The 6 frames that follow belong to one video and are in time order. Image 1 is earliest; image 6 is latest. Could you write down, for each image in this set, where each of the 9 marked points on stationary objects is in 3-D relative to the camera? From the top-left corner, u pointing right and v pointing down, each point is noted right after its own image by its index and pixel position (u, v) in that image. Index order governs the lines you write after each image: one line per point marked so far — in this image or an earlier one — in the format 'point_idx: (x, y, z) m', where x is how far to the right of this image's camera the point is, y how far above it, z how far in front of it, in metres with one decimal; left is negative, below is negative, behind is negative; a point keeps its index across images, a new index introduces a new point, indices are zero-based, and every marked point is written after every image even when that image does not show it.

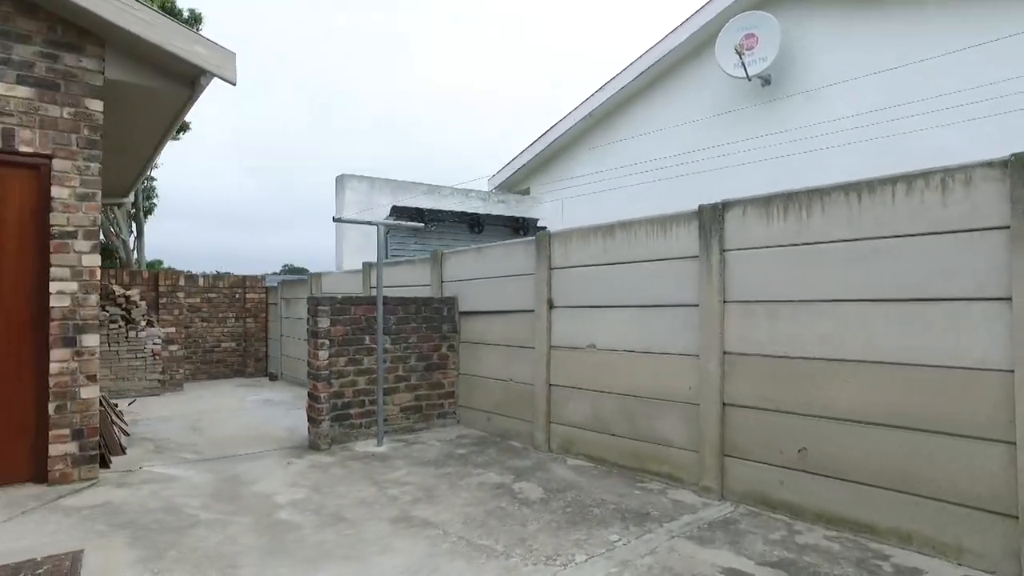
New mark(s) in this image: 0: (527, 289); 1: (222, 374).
0: (+0.1, 0.0, +5.3) m
1: (-4.7, -1.4, +10.4) m
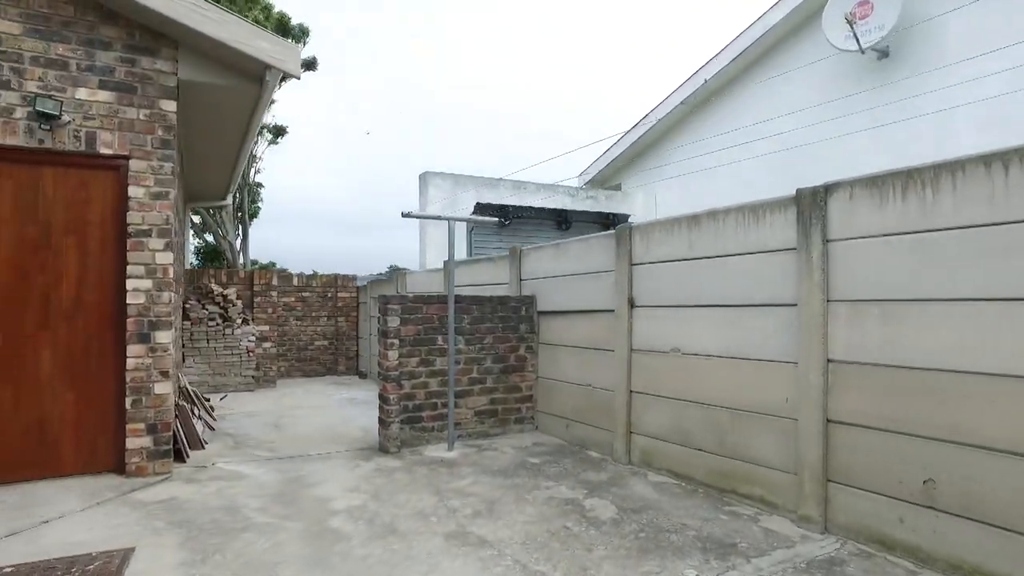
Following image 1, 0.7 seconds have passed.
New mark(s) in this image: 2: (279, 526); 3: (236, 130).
0: (+0.7, 0.0, +4.9) m
1: (-3.3, -1.4, +10.7) m
2: (-1.3, -1.3, +3.4) m
3: (-2.4, +1.4, +5.5) m
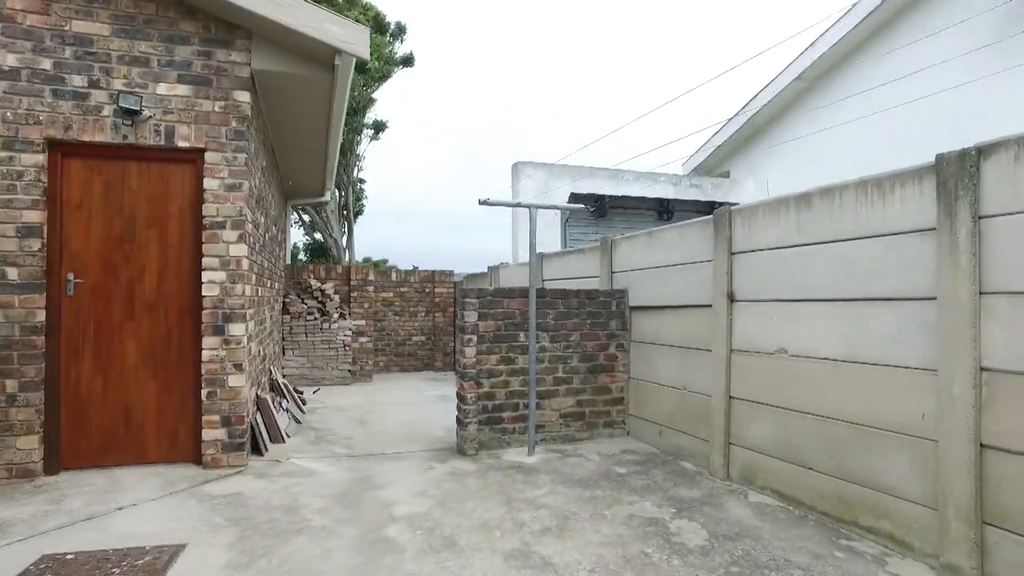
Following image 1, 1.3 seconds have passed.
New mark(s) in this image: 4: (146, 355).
0: (+1.3, +0.1, +4.4) m
1: (-1.7, -1.3, +10.7) m
2: (-0.9, -1.2, +3.2) m
3: (-1.6, +1.5, +5.5) m
4: (-2.4, -0.4, +4.2) m
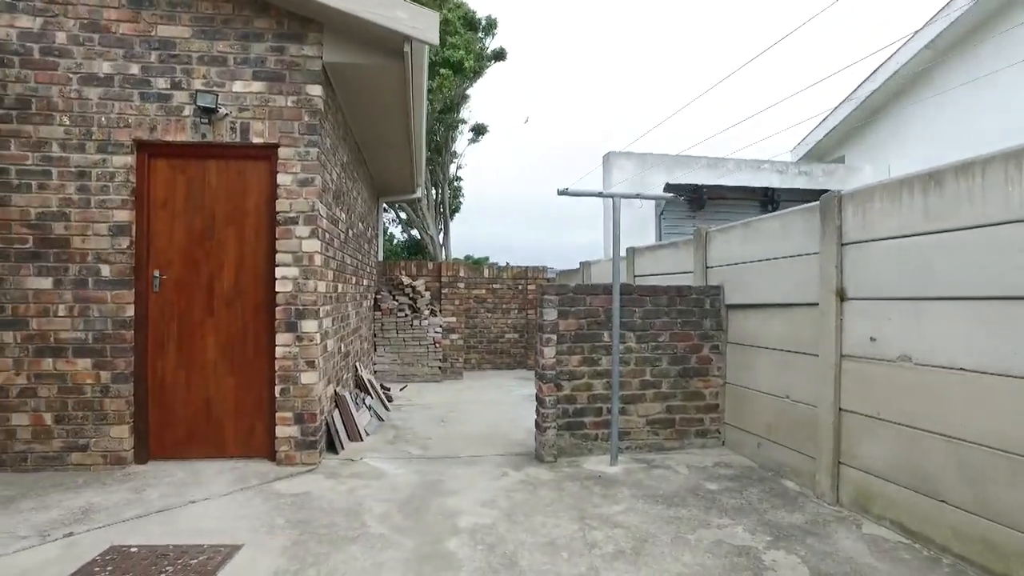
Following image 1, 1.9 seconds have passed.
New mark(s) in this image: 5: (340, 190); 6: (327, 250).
0: (+1.8, +0.1, +3.8) m
1: (-0.1, -1.3, +10.6) m
2: (-0.6, -1.2, +3.1) m
3: (-1.0, +1.5, +5.4) m
4: (-1.9, -0.4, +4.2) m
5: (-1.4, +0.8, +5.3) m
6: (-1.4, +0.3, +4.7) m
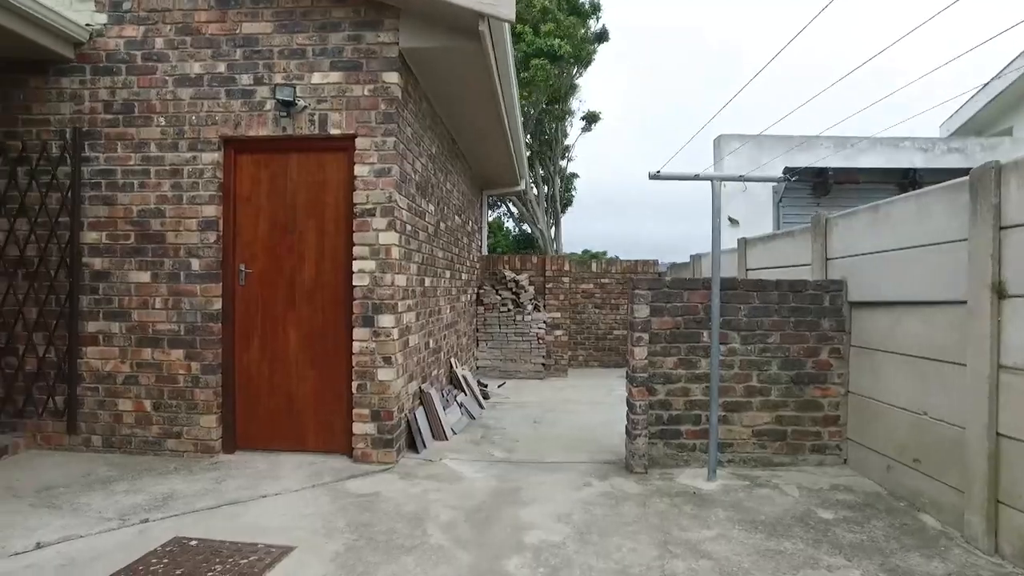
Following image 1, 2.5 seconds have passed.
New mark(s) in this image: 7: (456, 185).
0: (+2.2, +0.1, +3.1) m
1: (+1.6, -1.2, +10.1) m
2: (-0.3, -1.2, +2.8) m
3: (-0.2, +1.6, +5.2) m
4: (-1.4, -0.4, +4.2) m
5: (-0.7, +0.9, +5.2) m
6: (-0.7, +0.3, +4.6) m
7: (-0.6, +1.1, +7.0) m
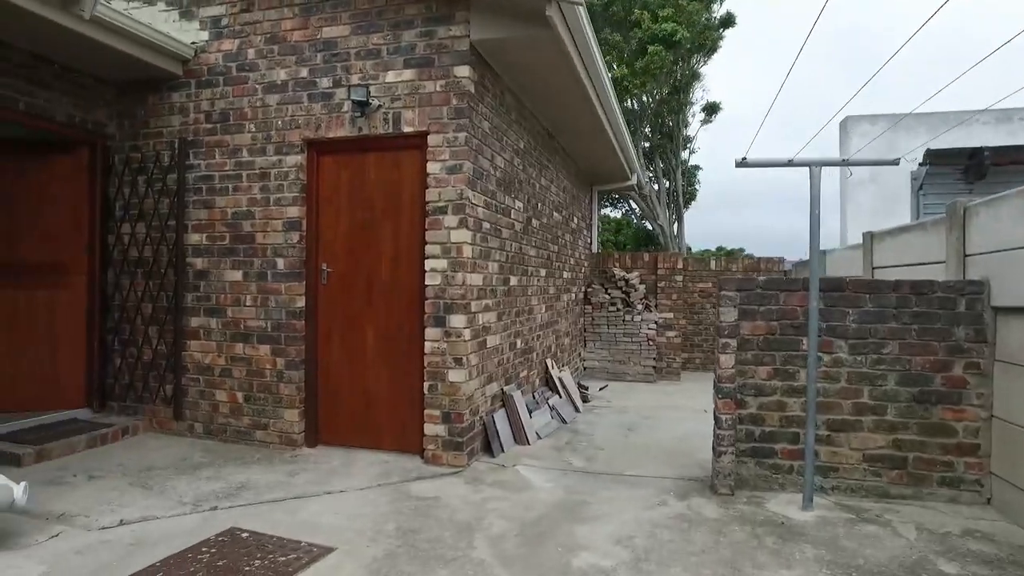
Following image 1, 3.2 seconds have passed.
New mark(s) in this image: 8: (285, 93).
0: (+2.4, +0.1, +2.4) m
1: (+3.3, -1.2, +9.4) m
2: (-0.1, -1.2, +2.7) m
3: (+0.5, +1.6, +4.9) m
4: (-0.9, -0.4, +4.3) m
5: (0.0, +0.9, +5.0) m
6: (-0.2, +0.3, +4.4) m
7: (+0.5, +1.2, +6.8) m
8: (-1.5, +1.3, +4.3) m
